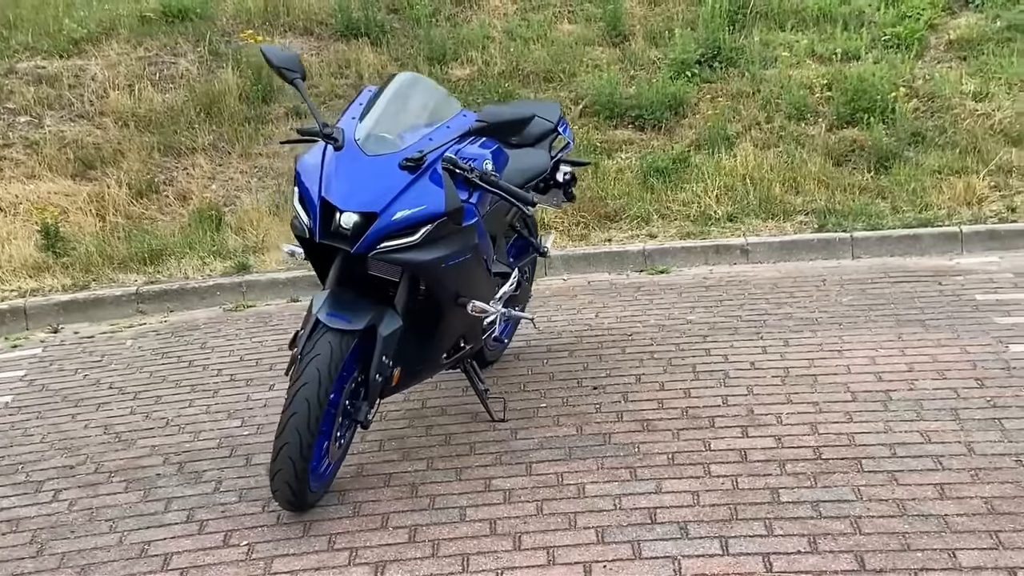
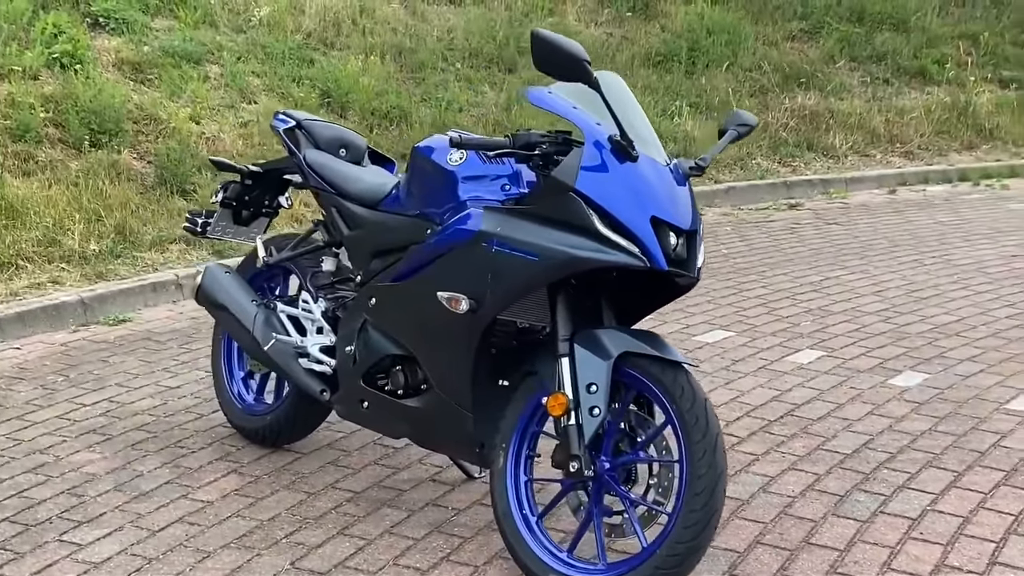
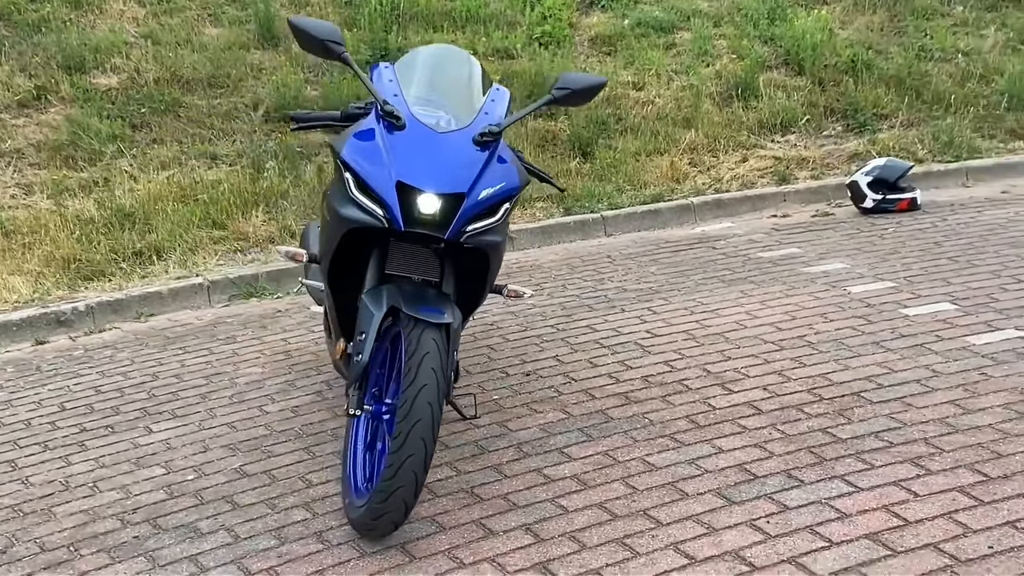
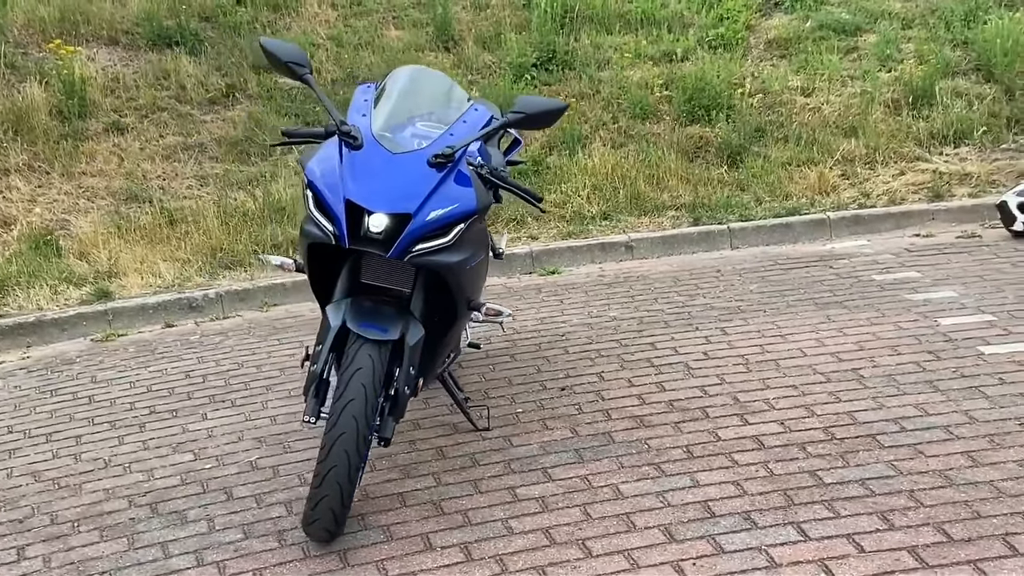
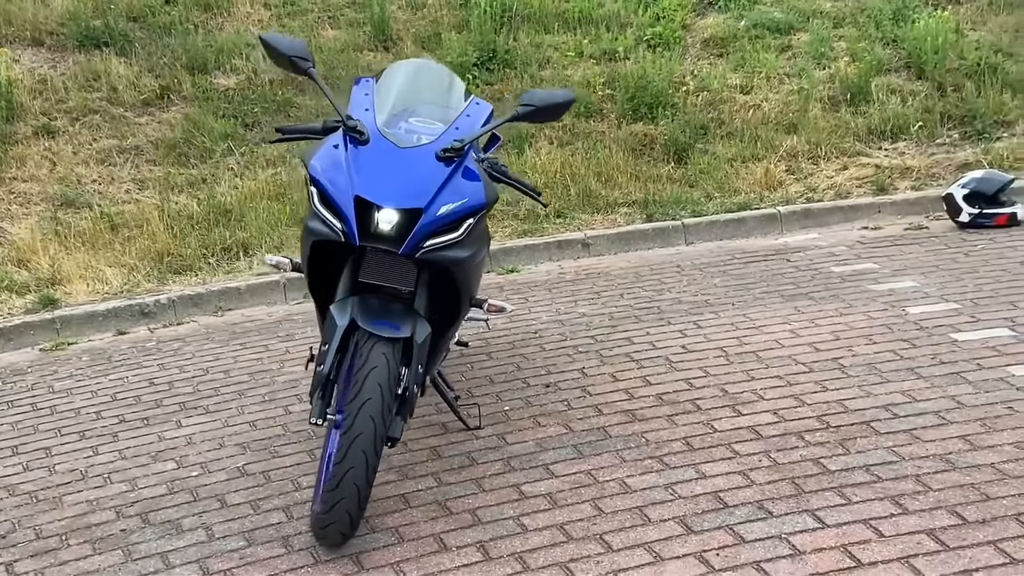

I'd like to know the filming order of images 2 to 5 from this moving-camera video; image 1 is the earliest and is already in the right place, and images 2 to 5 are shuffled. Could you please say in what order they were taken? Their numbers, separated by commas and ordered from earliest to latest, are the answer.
4, 5, 3, 2
